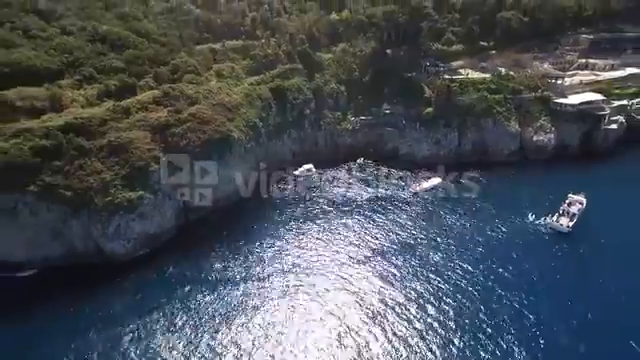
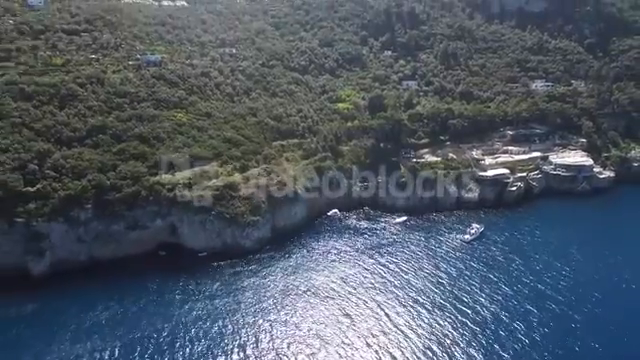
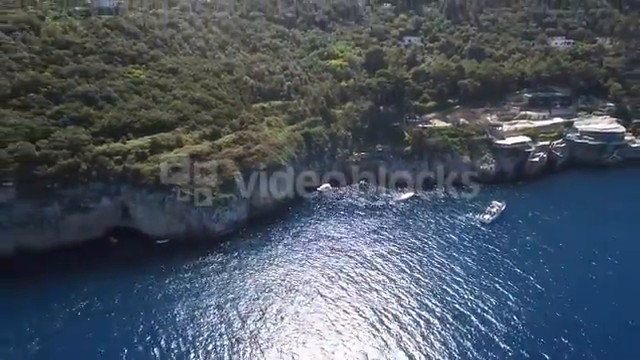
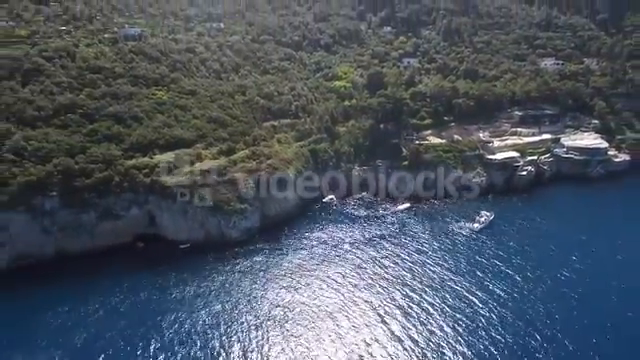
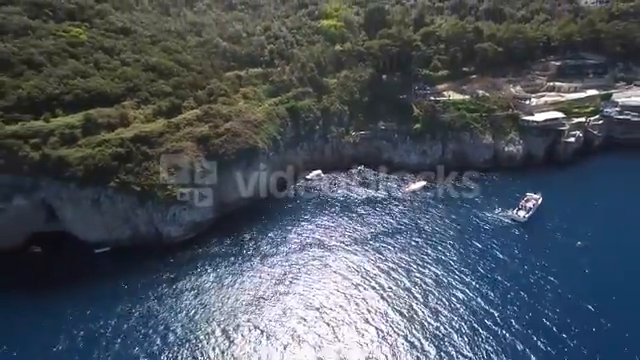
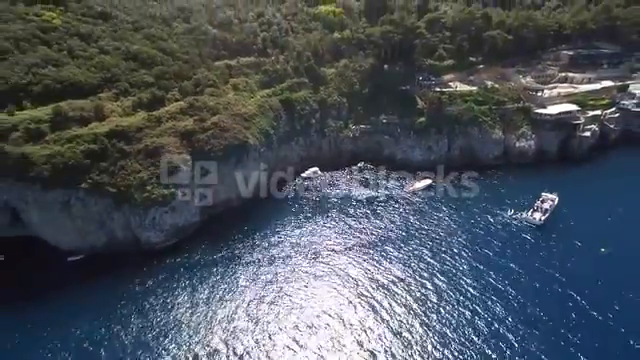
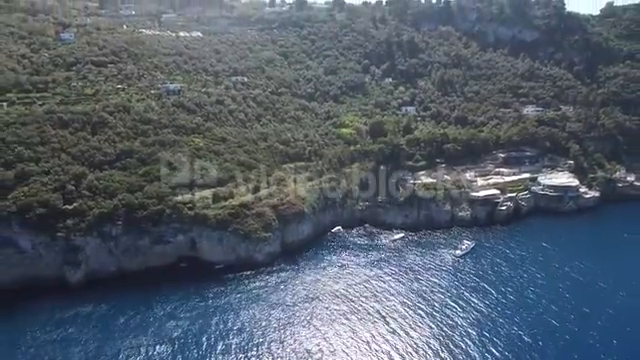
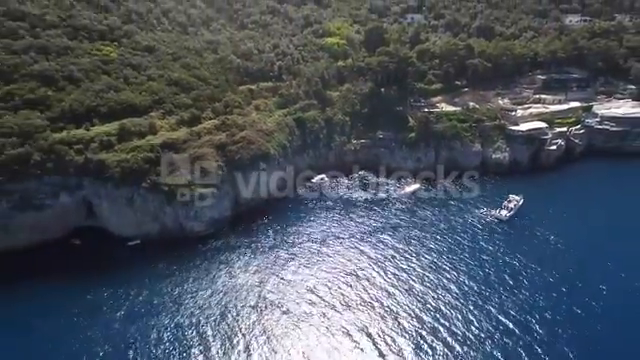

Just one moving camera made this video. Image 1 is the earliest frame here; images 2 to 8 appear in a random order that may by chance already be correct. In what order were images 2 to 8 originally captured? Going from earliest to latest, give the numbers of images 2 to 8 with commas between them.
6, 5, 8, 3, 4, 2, 7
